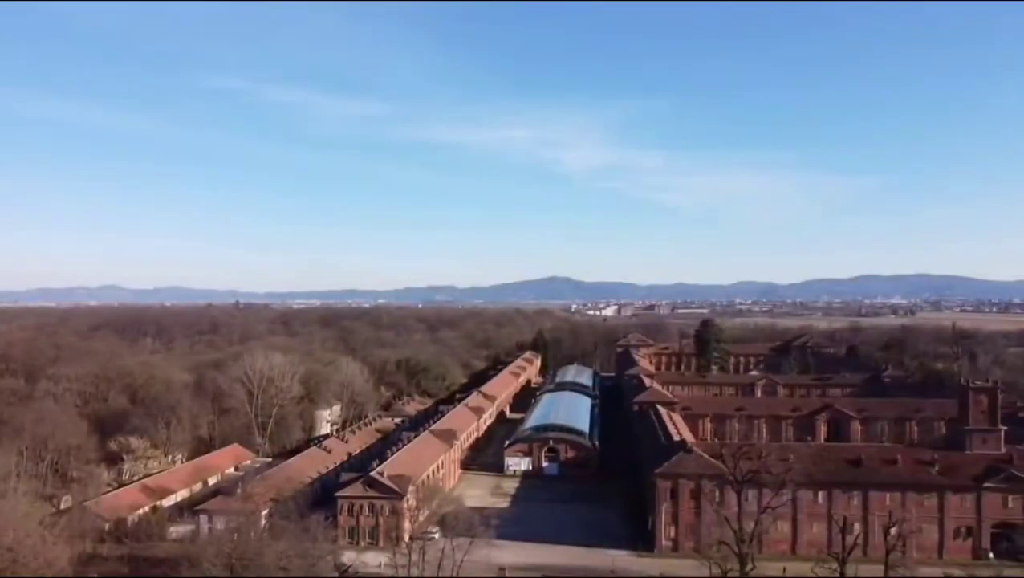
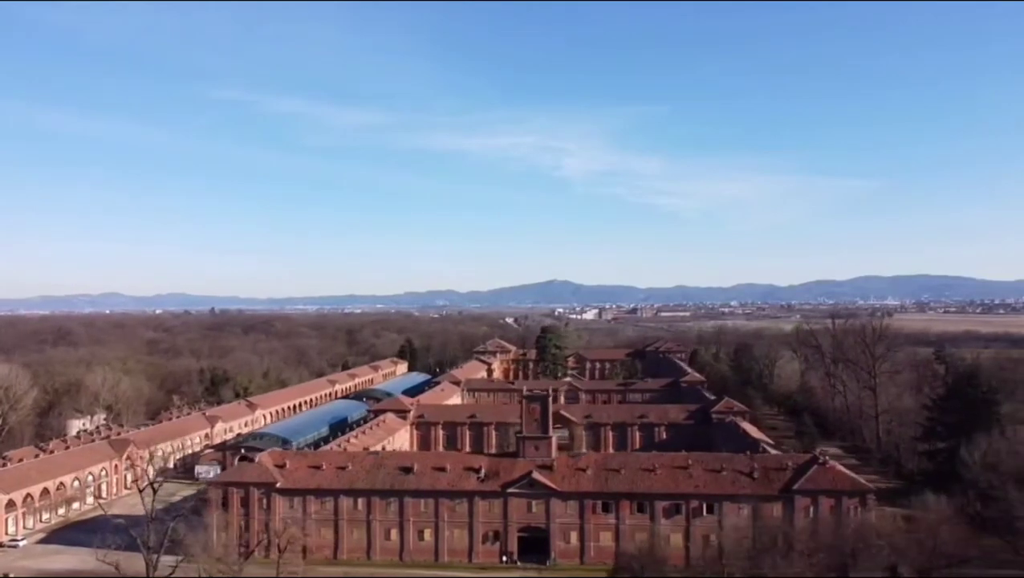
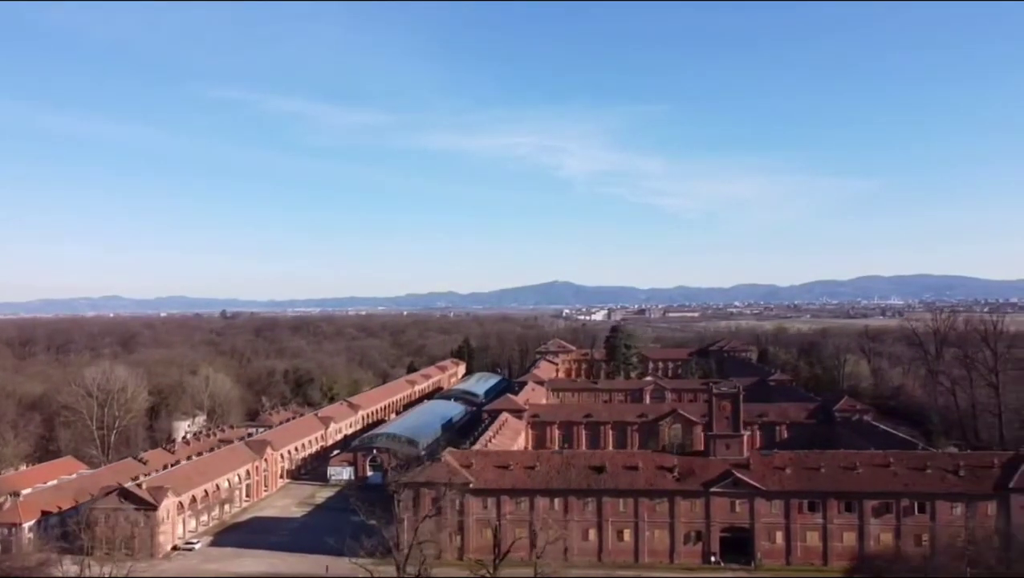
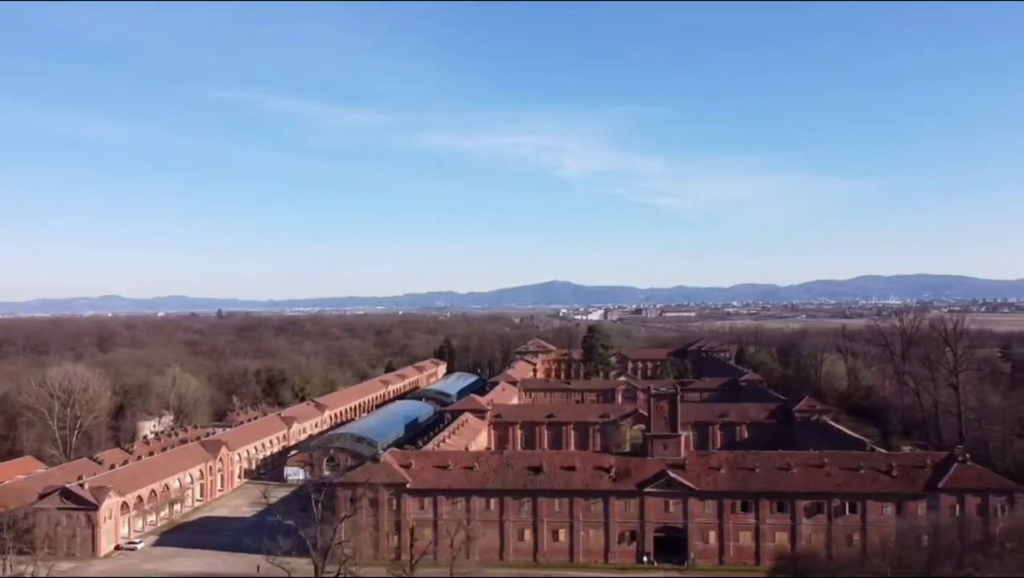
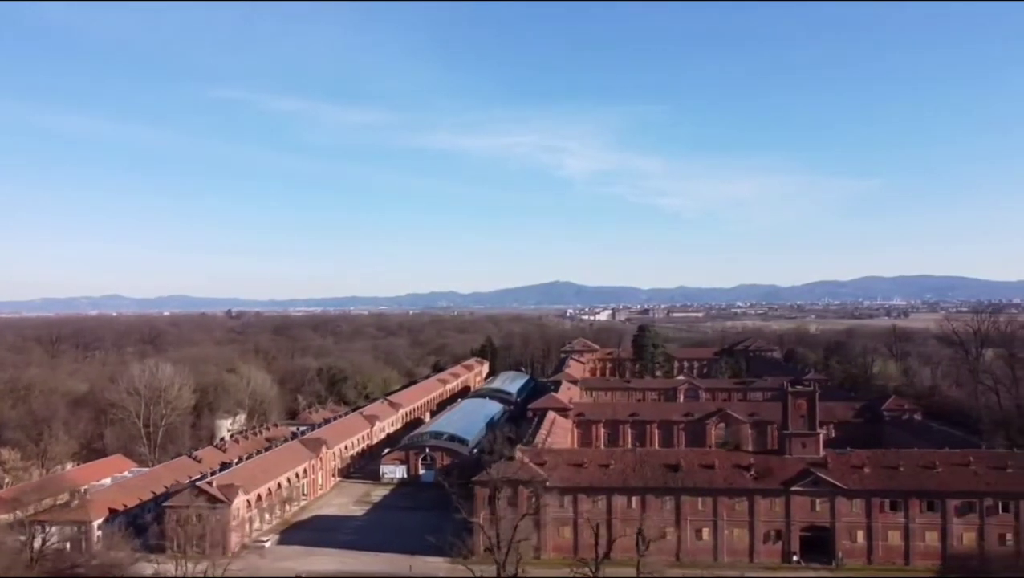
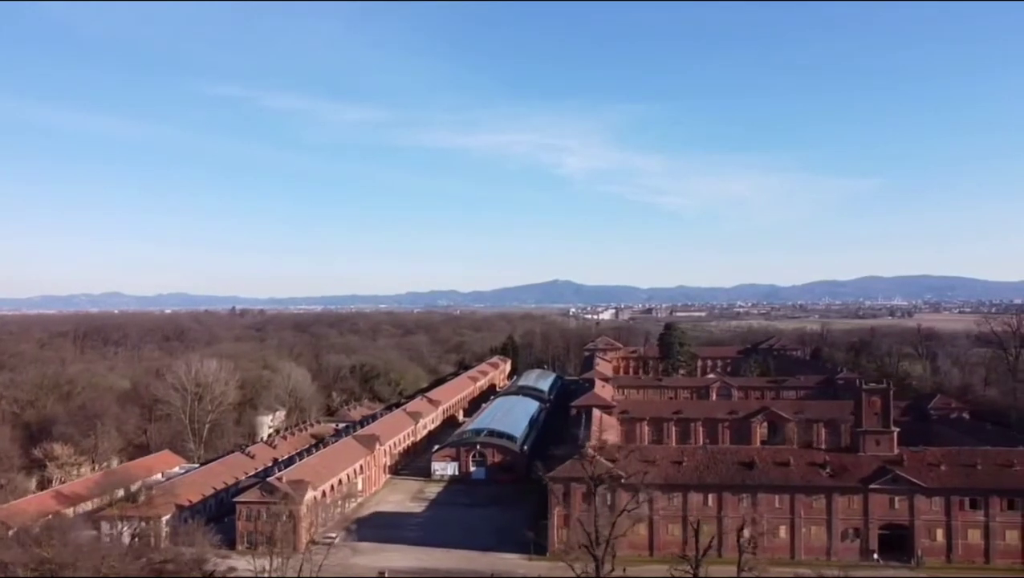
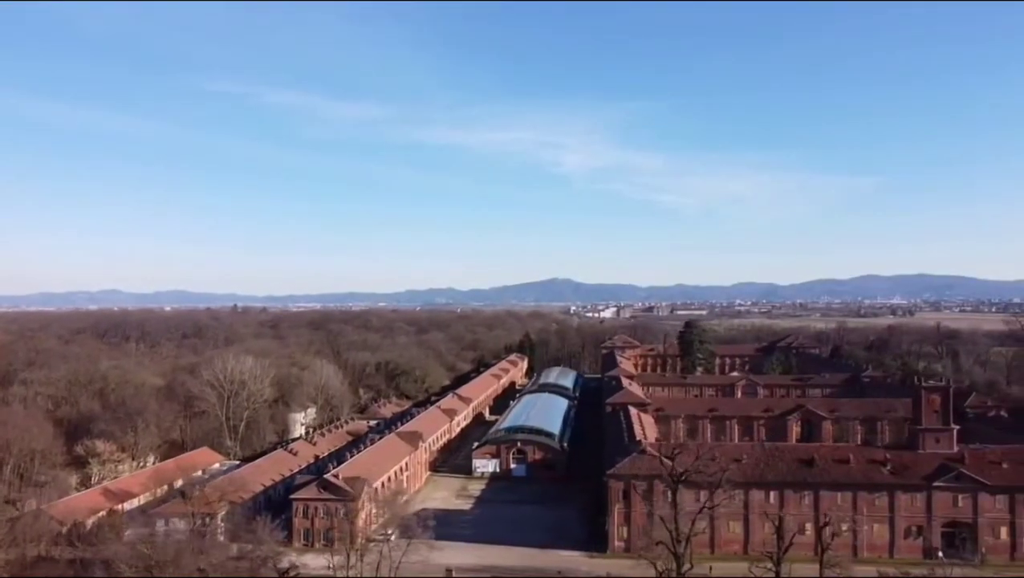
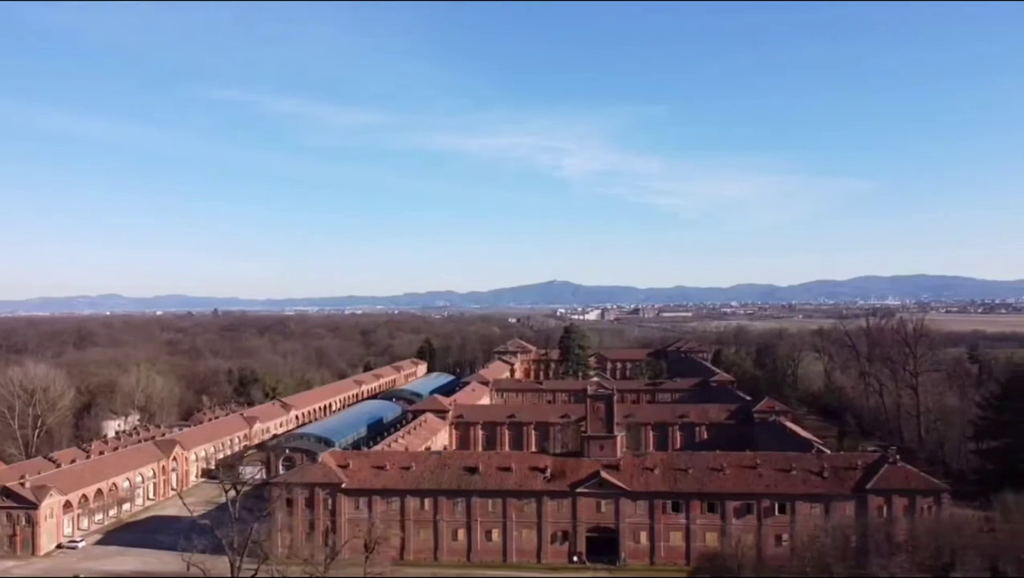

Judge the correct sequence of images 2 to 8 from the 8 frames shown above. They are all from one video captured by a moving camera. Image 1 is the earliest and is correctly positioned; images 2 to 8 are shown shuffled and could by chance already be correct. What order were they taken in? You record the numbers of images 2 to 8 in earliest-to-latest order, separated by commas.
7, 6, 5, 3, 4, 8, 2
